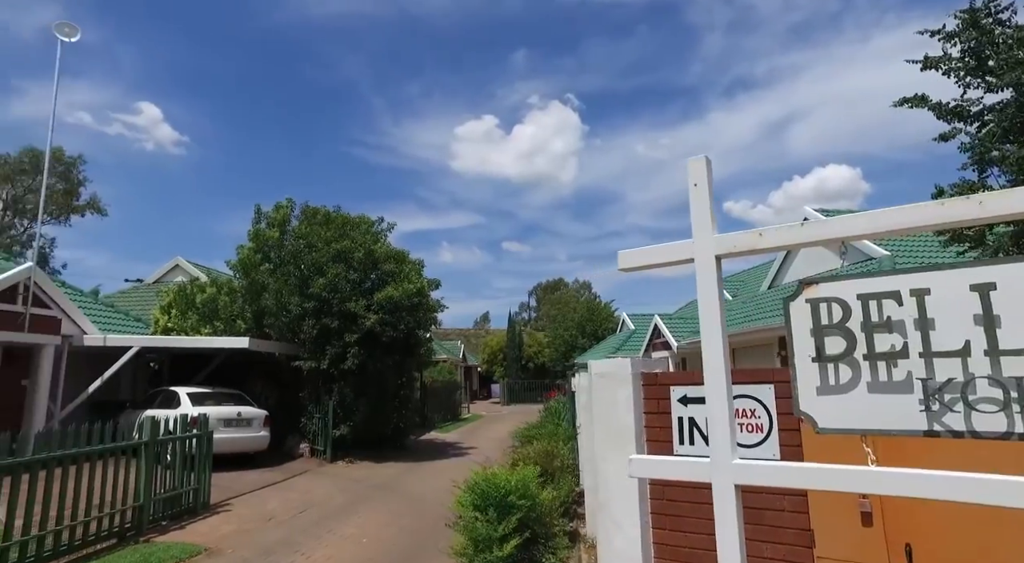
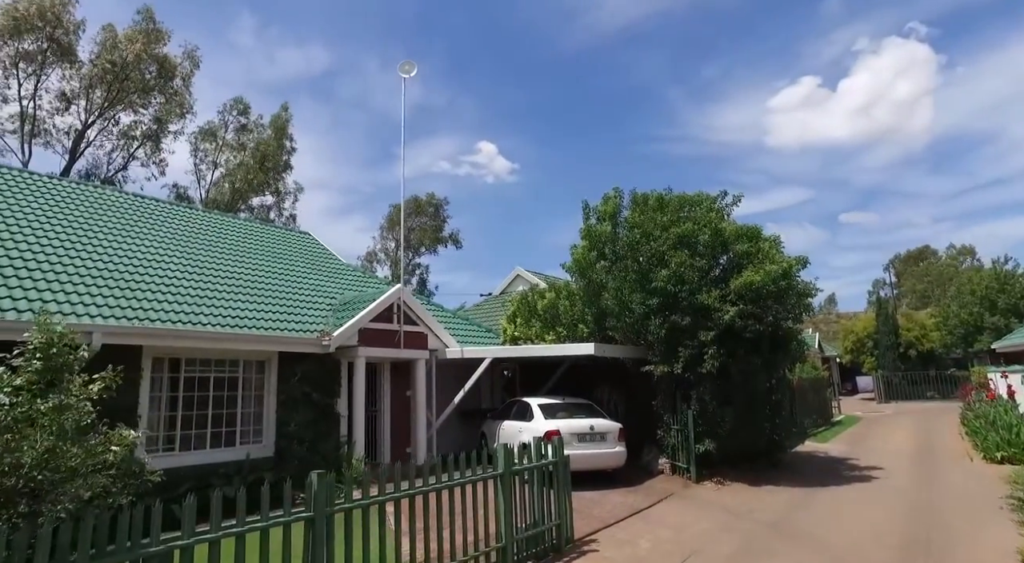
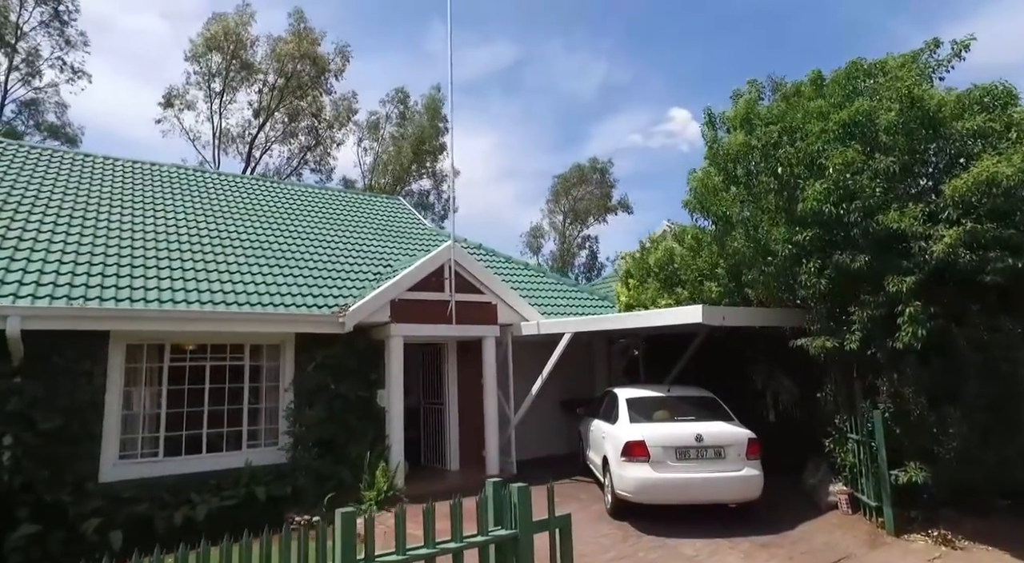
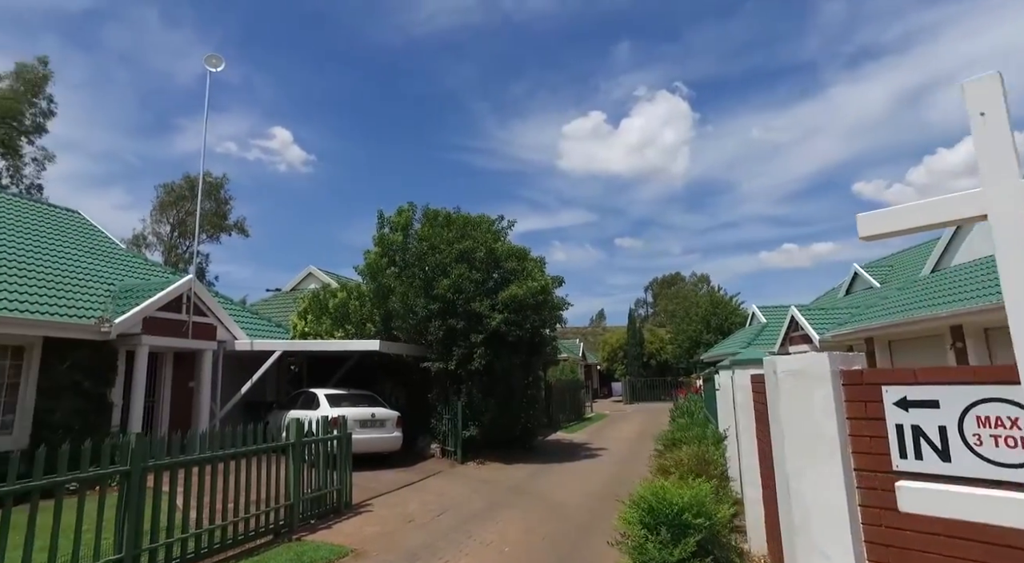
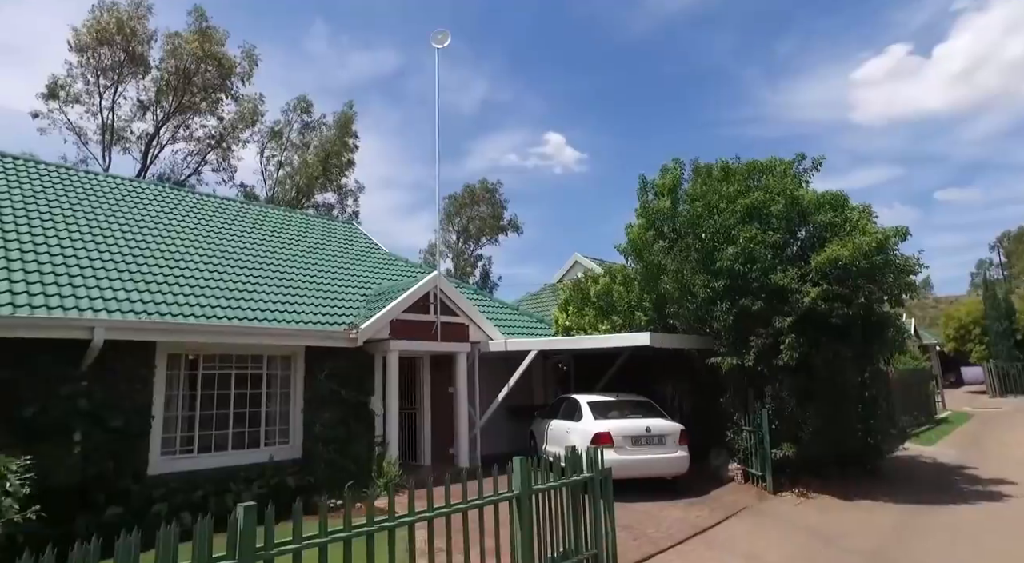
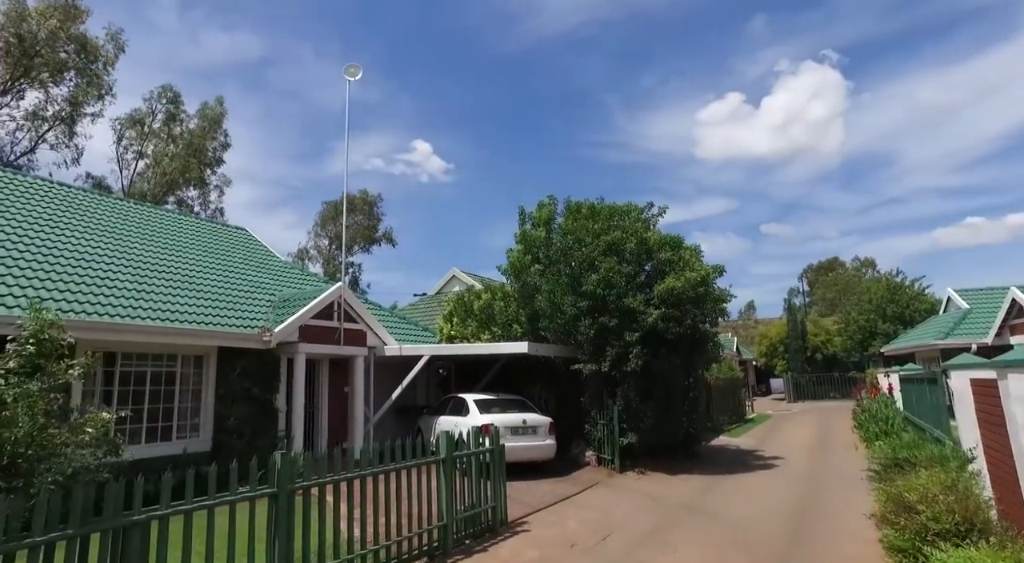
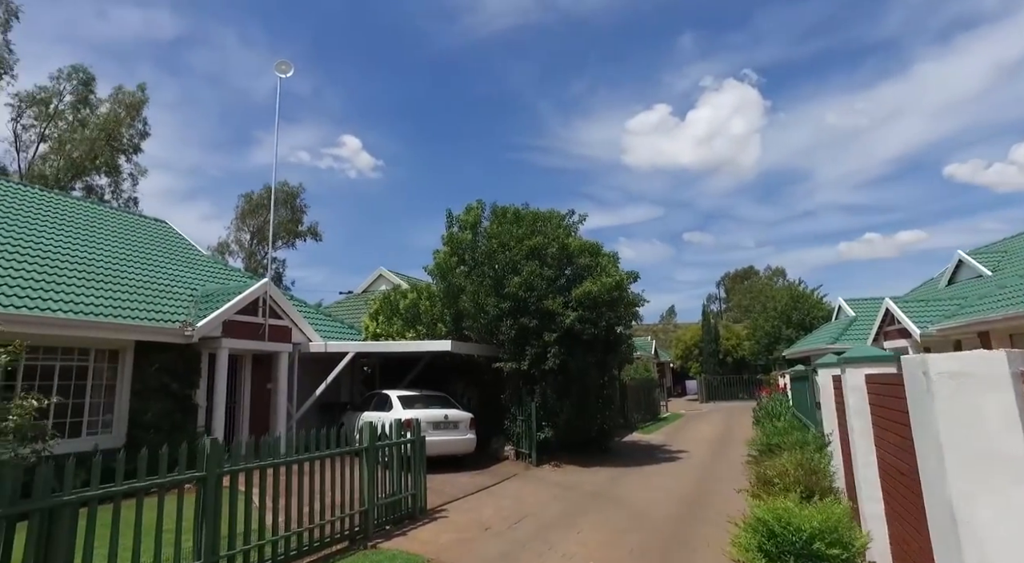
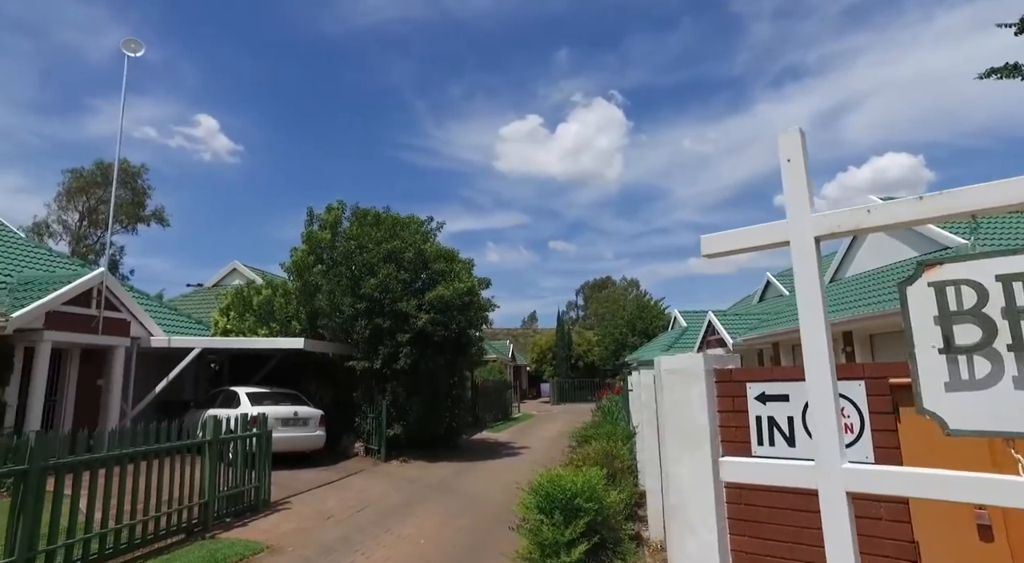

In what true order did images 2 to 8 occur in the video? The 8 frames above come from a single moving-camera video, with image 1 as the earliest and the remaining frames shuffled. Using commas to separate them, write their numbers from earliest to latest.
8, 4, 7, 6, 2, 5, 3
